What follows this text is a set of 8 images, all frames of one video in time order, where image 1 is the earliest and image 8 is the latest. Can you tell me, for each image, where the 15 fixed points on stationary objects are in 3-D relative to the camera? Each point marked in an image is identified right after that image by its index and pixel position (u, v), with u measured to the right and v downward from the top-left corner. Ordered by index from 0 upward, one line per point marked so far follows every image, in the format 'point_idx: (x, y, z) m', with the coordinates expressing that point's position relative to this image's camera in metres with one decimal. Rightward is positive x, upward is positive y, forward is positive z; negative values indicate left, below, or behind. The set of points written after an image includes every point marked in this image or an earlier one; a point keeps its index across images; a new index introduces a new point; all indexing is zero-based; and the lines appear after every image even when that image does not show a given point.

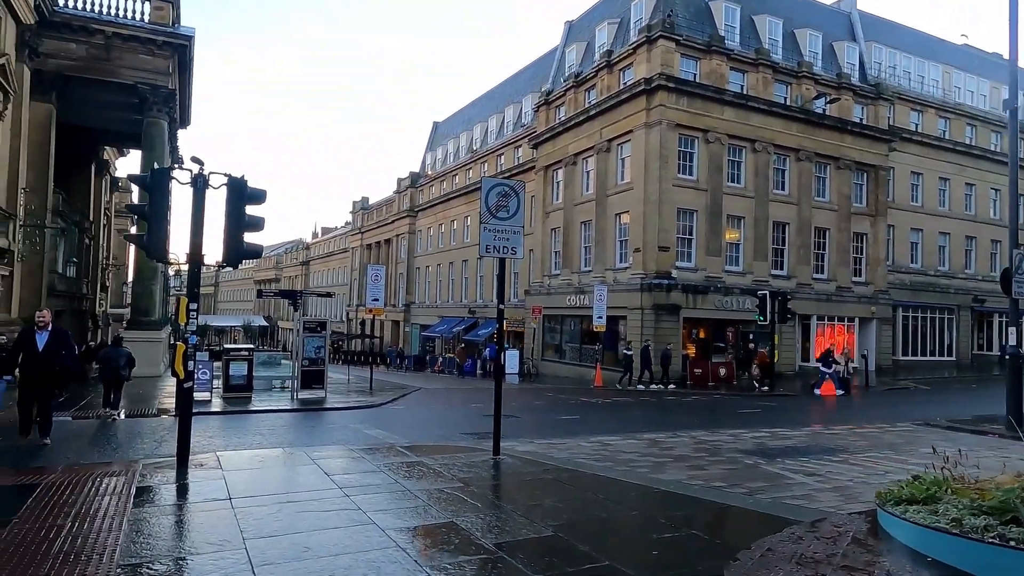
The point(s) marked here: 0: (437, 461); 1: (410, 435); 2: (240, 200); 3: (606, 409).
0: (-0.9, -2.1, +7.8) m
1: (-1.6, -2.3, +10.4) m
2: (-3.1, +1.0, +7.6) m
3: (+2.4, -3.0, +16.6) m
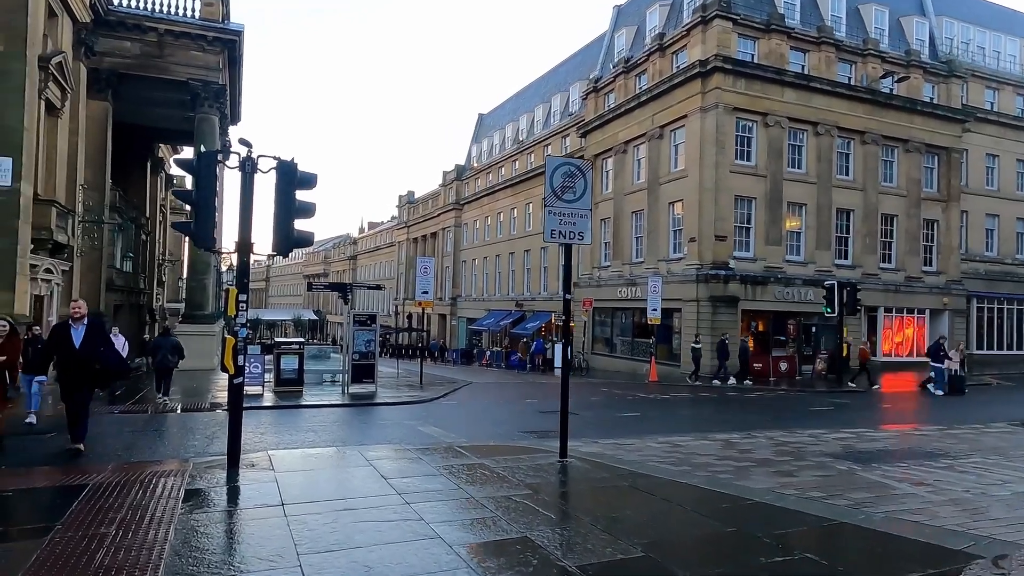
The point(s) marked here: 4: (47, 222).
0: (-0.1, -1.9, +7.3) m
1: (-0.7, -2.2, +9.9) m
2: (-2.4, +1.1, +7.2) m
3: (+3.7, -2.8, +15.8) m
4: (-13.1, +1.9, +18.7) m
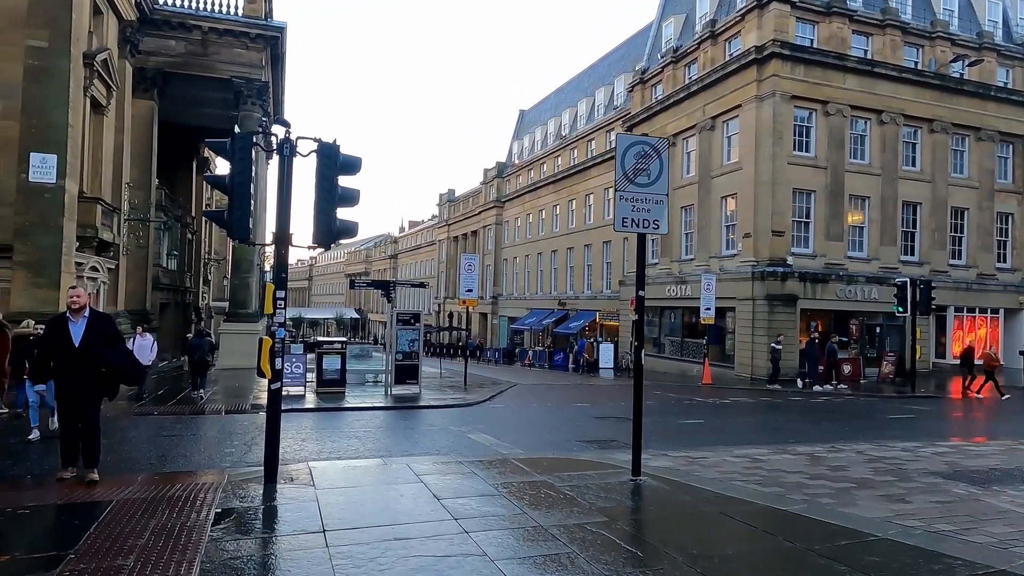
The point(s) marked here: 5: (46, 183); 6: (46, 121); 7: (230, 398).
0: (+0.5, -1.9, +6.5) m
1: (+0.1, -2.1, +9.1) m
2: (-1.8, +1.2, +6.5) m
3: (+4.9, -2.7, +14.7) m
4: (-11.7, +1.9, +18.6) m
5: (-11.5, +2.6, +16.3) m
6: (-11.6, +4.2, +16.4) m
7: (-6.6, -2.6, +15.6) m
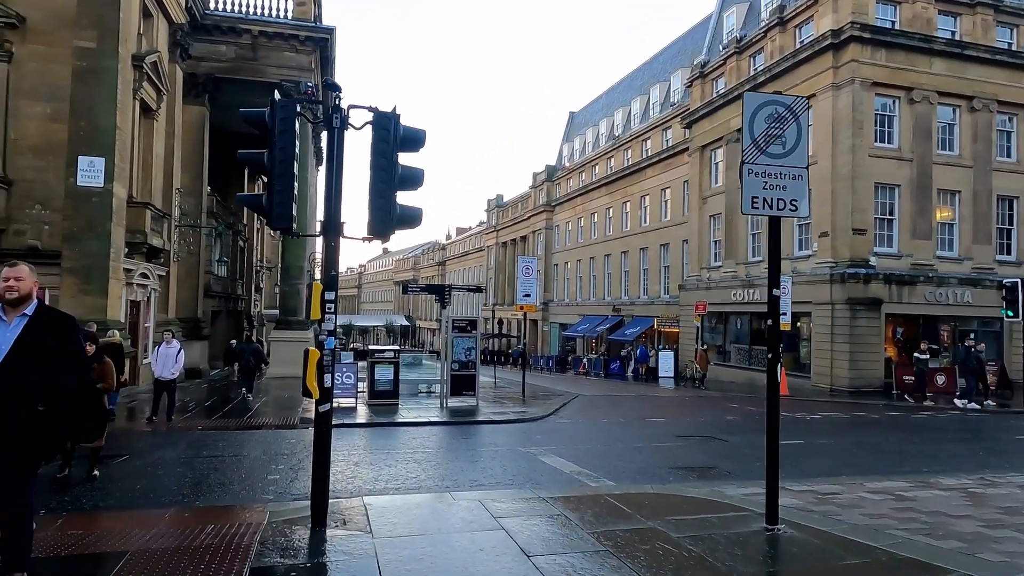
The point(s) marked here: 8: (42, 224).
0: (+1.3, -1.9, +5.1) m
1: (+1.1, -2.2, +7.8) m
2: (-1.0, +1.2, +5.3) m
3: (+6.2, -2.8, +13.1) m
4: (-10.1, +1.7, +18.1) m
5: (-10.0, +2.4, +15.8) m
6: (-10.1, +4.0, +16.0) m
7: (-5.2, -2.7, +14.7) m
8: (-11.3, +1.5, +15.9) m
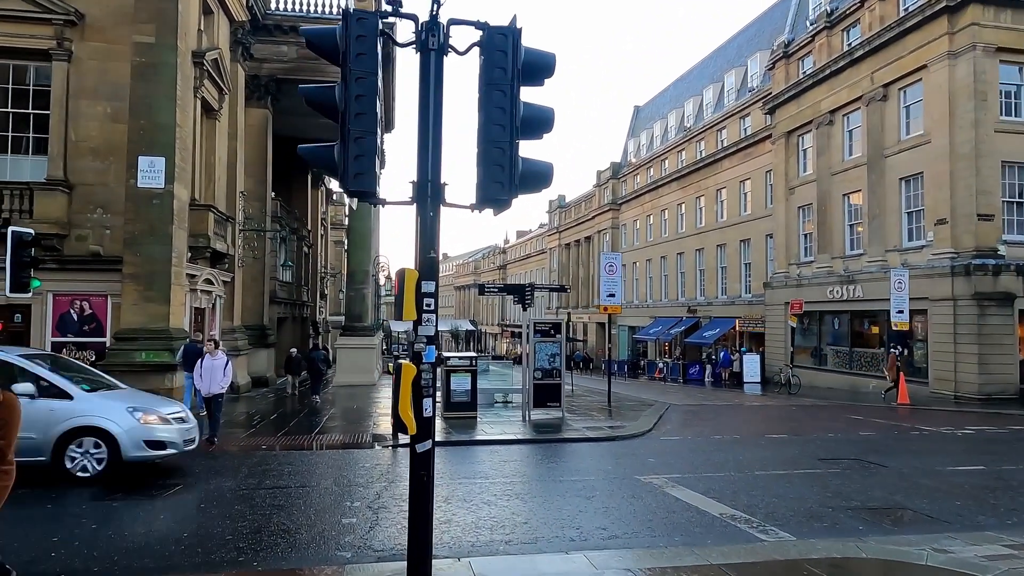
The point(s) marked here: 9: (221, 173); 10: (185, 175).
0: (+2.3, -1.8, +3.3) m
1: (+2.3, -2.1, +6.0) m
2: (0.0, +1.2, +3.8) m
3: (+7.9, -2.6, +10.8) m
4: (-8.0, +1.6, +17.3) m
5: (-8.1, +2.3, +15.0) m
6: (-8.2, +3.8, +15.2) m
7: (-3.3, -2.8, +13.5) m
8: (-9.4, +1.4, +15.2) m
9: (-8.7, +3.4, +19.8) m
10: (-7.9, +2.7, +16.1) m
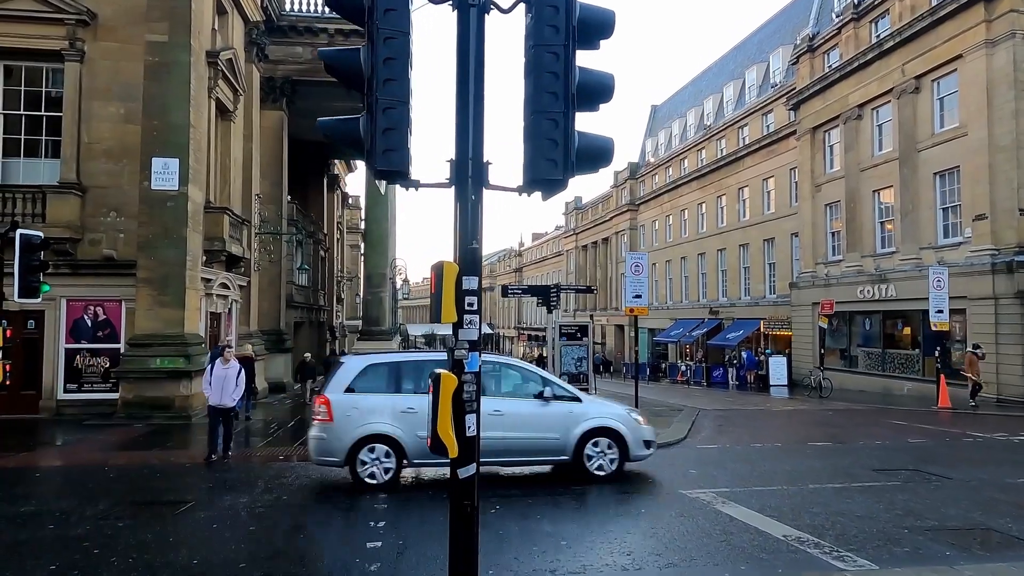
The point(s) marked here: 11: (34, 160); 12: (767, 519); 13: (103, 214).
0: (+2.6, -1.7, +2.7) m
1: (+2.7, -2.0, +5.4) m
2: (+0.2, +1.2, +3.2) m
3: (+8.3, -2.6, +10.1) m
4: (-7.4, +1.5, +16.9) m
5: (-7.6, +2.2, +14.7) m
6: (-7.7, +3.7, +14.8) m
7: (-2.8, -2.8, +13.0) m
8: (-8.9, +1.2, +14.9) m
9: (-8.1, +3.3, +19.4) m
10: (-7.4, +2.6, +15.7) m
11: (-10.8, +2.9, +14.9) m
12: (+2.4, -2.1, +6.1) m
13: (-9.2, +1.7, +14.8) m
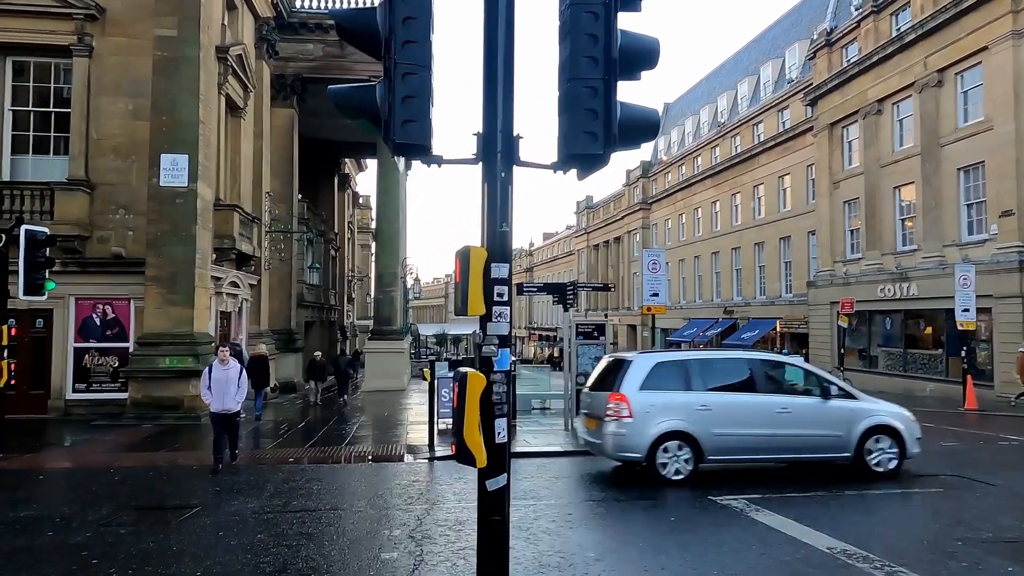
0: (+2.7, -1.7, +2.3) m
1: (+2.8, -2.0, +5.0) m
2: (+0.4, +1.3, +2.9) m
3: (+8.6, -2.5, +9.6) m
4: (-7.1, +1.5, +16.7) m
5: (-7.3, +2.2, +14.5) m
6: (-7.4, +3.8, +14.6) m
7: (-2.5, -2.8, +12.7) m
8: (-8.5, +1.3, +14.6) m
9: (-7.7, +3.3, +19.2) m
10: (-7.1, +2.7, +15.5) m
11: (-10.4, +2.9, +14.7) m
12: (+2.6, -2.1, +5.8) m
13: (-8.8, +1.7, +14.6) m
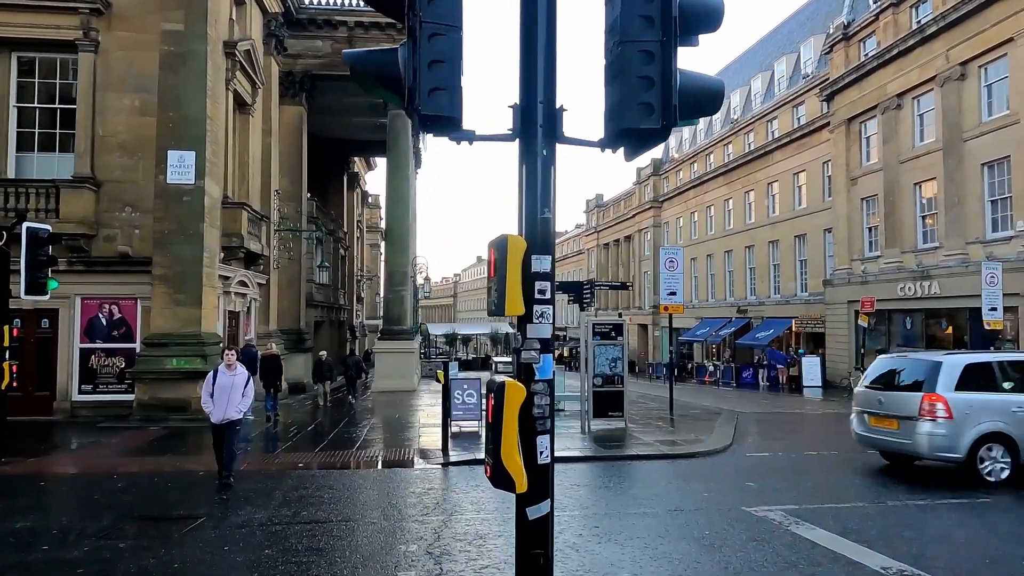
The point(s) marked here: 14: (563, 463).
0: (+2.9, -1.7, +1.9) m
1: (+3.0, -2.0, +4.6) m
2: (+0.5, +1.3, +2.5) m
3: (+8.8, -2.5, +9.1) m
4: (-6.8, +1.5, +16.4) m
5: (-7.0, +2.2, +14.2) m
6: (-7.1, +3.8, +14.3) m
7: (-2.2, -2.7, +12.3) m
8: (-8.2, +1.3, +14.4) m
9: (-7.3, +3.3, +18.9) m
10: (-6.8, +2.7, +15.2) m
11: (-10.1, +2.9, +14.5) m
12: (+2.8, -2.1, +5.3) m
13: (-8.5, +1.7, +14.3) m
14: (+0.7, -2.6, +9.8) m
